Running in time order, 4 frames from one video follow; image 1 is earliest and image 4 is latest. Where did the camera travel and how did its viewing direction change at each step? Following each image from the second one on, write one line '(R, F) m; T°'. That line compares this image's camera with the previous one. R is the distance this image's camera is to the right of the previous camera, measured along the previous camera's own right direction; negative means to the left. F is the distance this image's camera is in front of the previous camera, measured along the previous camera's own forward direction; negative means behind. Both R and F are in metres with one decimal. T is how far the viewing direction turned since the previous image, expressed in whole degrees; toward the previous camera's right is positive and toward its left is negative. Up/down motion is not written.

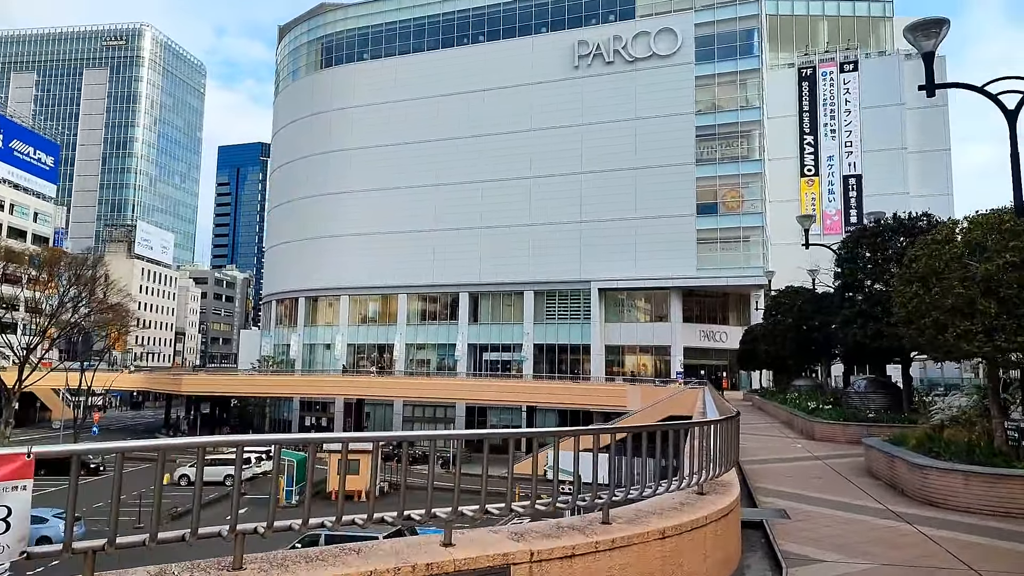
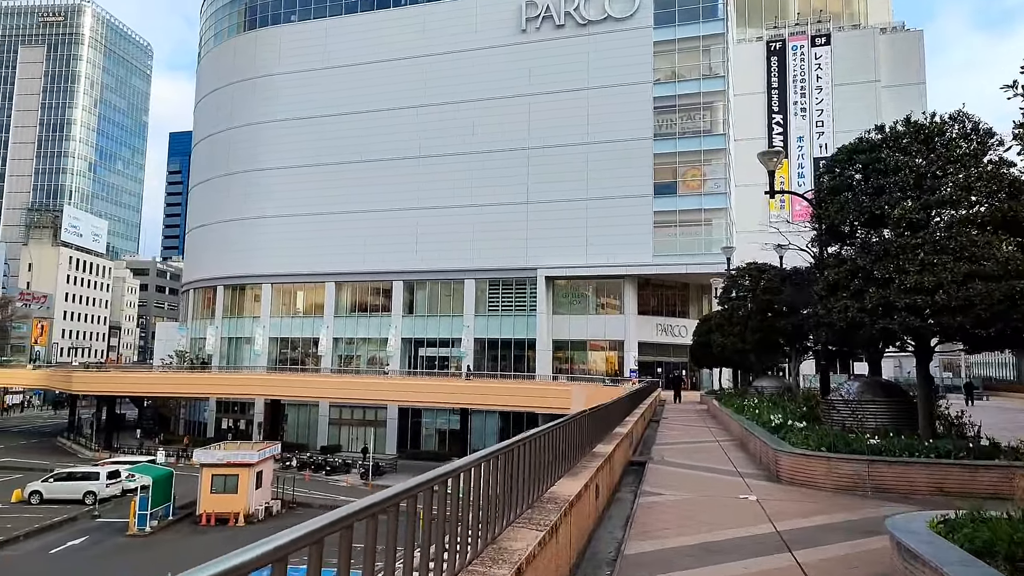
(+2.3, +5.1) m; +2°
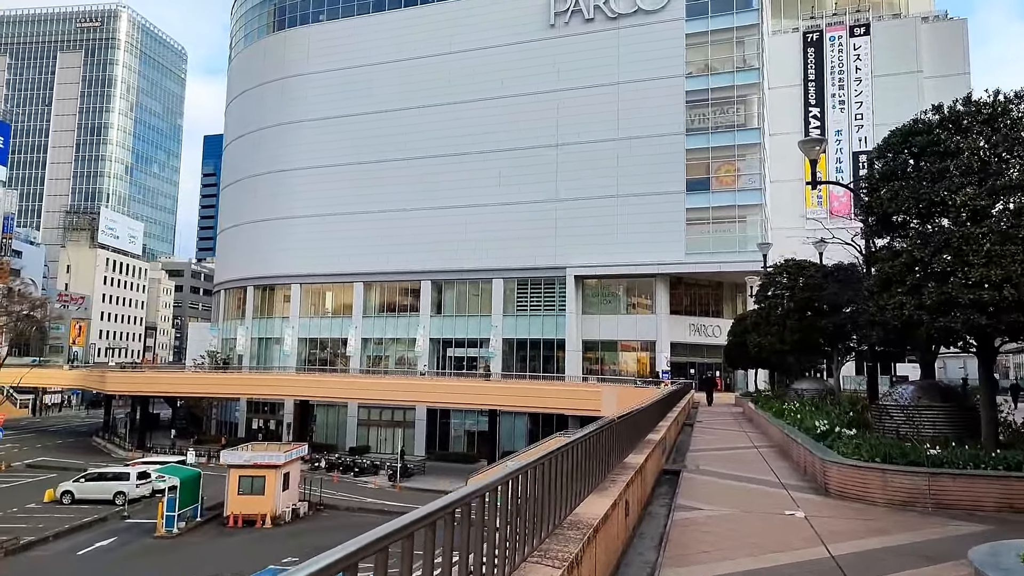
(+0.1, +0.5) m; -2°
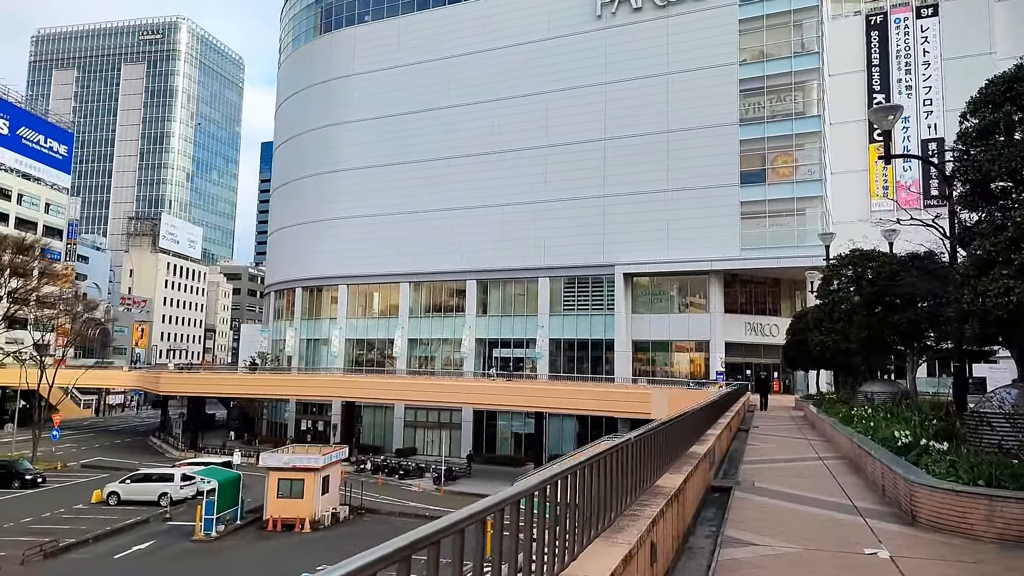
(+0.3, +1.1) m; -4°
